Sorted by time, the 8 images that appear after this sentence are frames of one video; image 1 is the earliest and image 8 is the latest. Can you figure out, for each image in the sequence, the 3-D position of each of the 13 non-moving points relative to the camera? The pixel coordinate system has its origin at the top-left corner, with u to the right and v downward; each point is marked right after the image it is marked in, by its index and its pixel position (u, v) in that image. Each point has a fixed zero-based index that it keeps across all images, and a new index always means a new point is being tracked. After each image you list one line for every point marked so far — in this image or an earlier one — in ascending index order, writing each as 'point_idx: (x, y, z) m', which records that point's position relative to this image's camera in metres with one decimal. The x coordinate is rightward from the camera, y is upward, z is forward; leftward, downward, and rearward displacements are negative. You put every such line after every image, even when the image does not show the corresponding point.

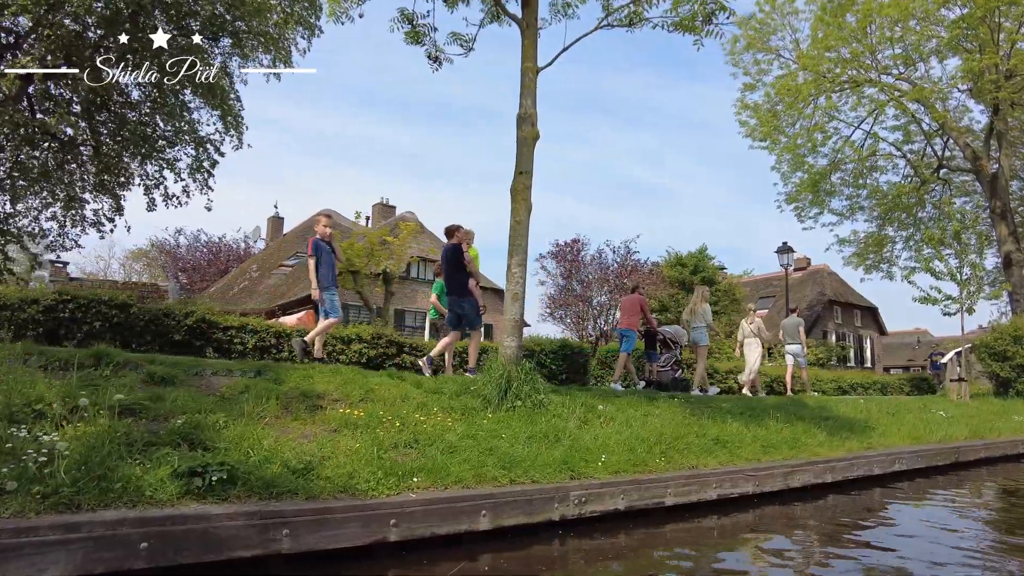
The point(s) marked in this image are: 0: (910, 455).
0: (+4.3, -1.8, +7.2) m
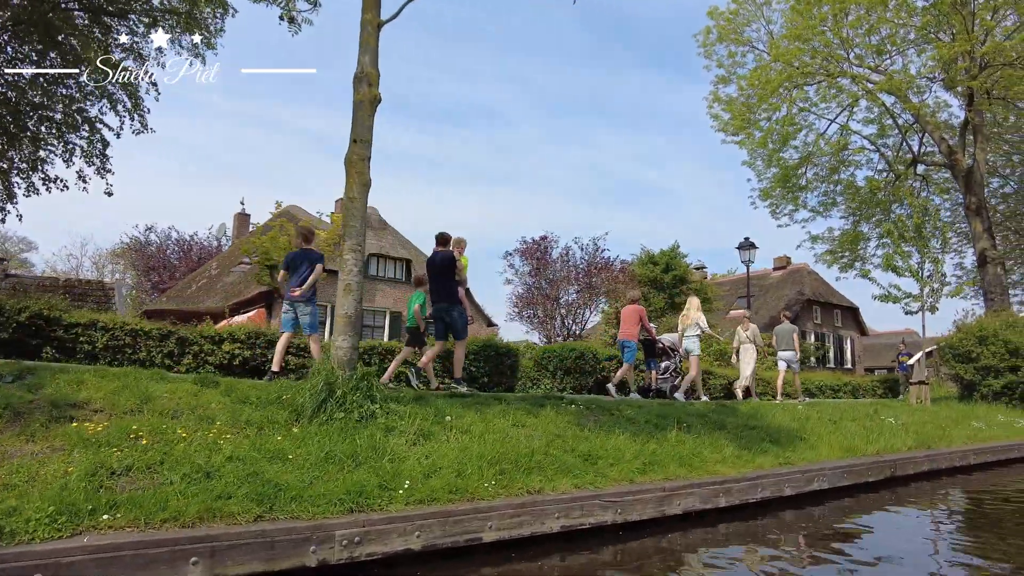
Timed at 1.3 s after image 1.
0: (+3.0, -1.7, +6.3) m
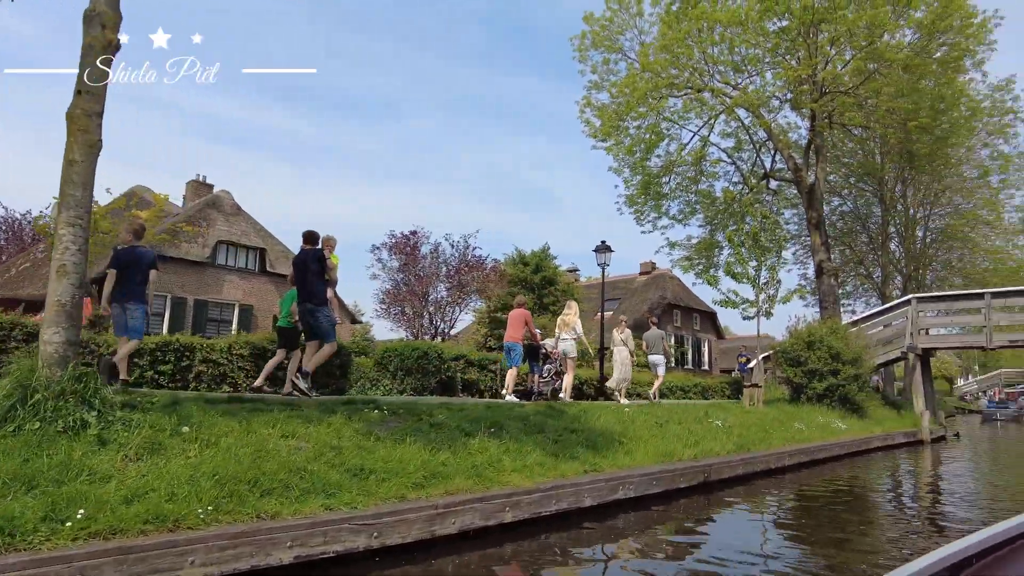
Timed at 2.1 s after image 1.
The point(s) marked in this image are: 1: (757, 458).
0: (+1.2, -1.7, +6.2) m
1: (+3.1, -2.1, +8.4) m
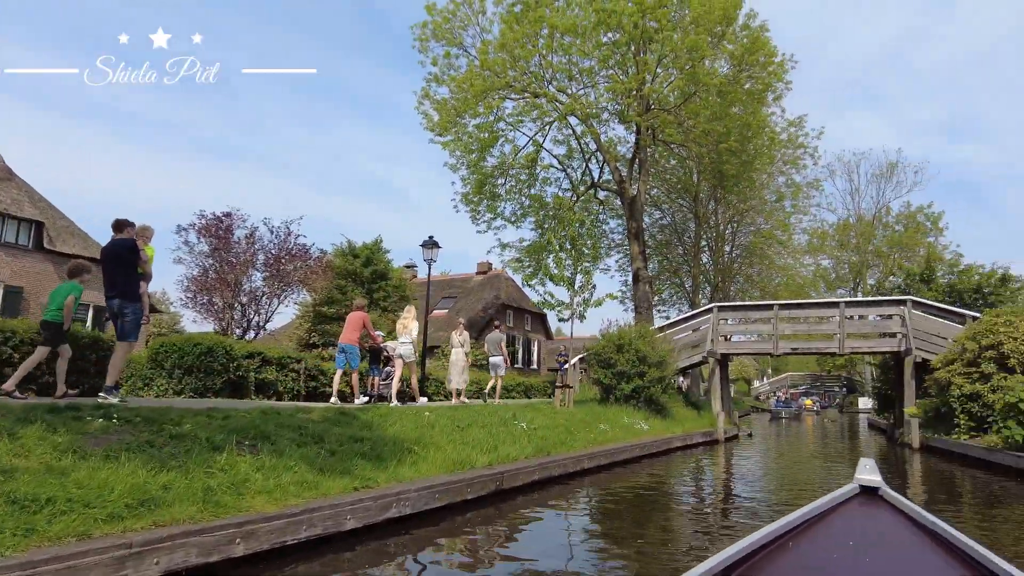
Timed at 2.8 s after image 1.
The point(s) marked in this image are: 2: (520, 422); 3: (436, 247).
0: (-0.8, -1.7, +5.6) m
1: (+0.5, -2.2, +8.3) m
2: (+0.1, -2.0, +9.8) m
3: (-2.0, +1.1, +17.3) m
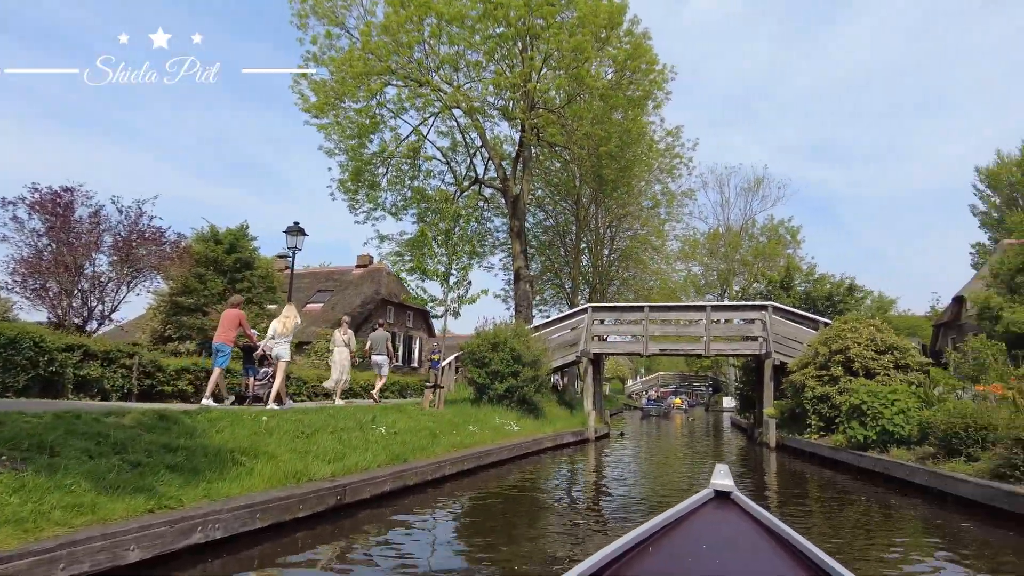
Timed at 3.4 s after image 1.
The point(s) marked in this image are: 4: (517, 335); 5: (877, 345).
0: (-2.0, -1.6, +4.8) m
1: (-1.1, -2.1, +7.7) m
2: (-1.8, -1.9, +9.1) m
3: (-5.0, +1.3, +16.1) m
4: (+0.1, -1.1, +16.2) m
5: (+8.8, -1.4, +16.3) m
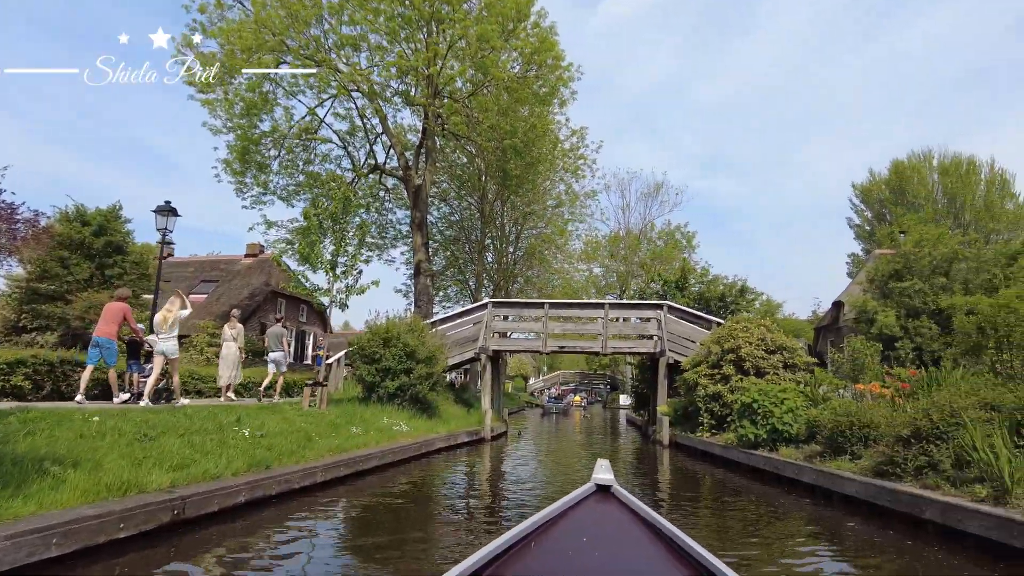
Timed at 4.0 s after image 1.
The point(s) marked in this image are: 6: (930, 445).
0: (-2.8, -1.4, +3.8) m
1: (-2.4, -1.9, +6.8) m
2: (-3.2, -1.7, +8.1) m
3: (-7.3, +1.6, +14.6) m
4: (-2.3, -1.0, +15.4) m
5: (+6.3, -1.4, +16.7) m
6: (+5.0, -1.9, +8.1) m
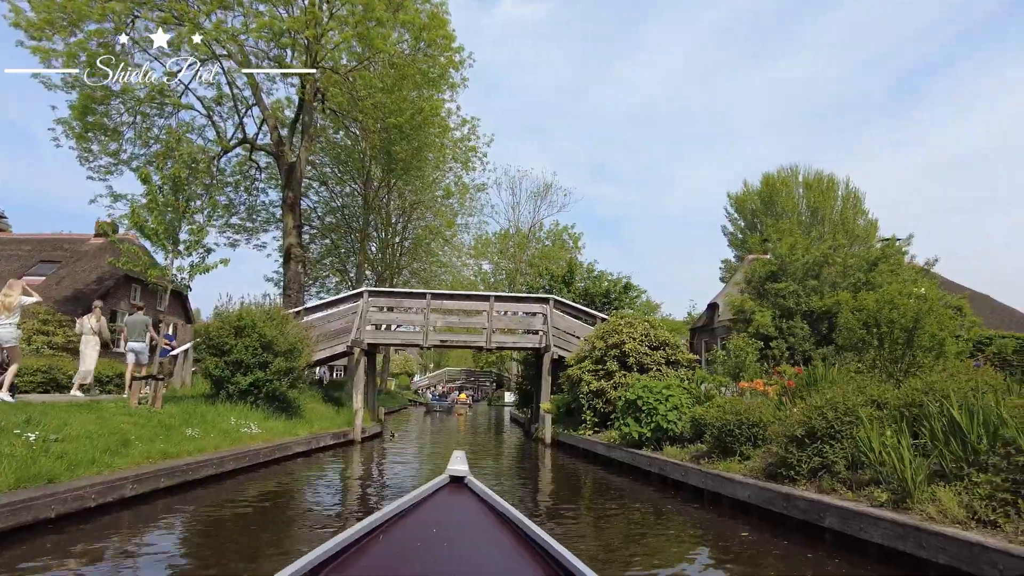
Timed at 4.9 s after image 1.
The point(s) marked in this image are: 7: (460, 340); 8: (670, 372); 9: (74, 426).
0: (-3.5, -1.1, +2.1) m
1: (-3.6, -1.6, +5.1) m
2: (-4.6, -1.3, +6.3) m
3: (-9.6, +2.1, +12.0) m
4: (-4.9, -0.6, +13.6) m
5: (+3.4, -1.3, +16.3) m
6: (+3.5, -1.8, +7.6) m
7: (-1.5, -1.5, +19.2) m
8: (+3.7, -2.0, +15.8) m
9: (-4.7, -1.6, +7.5) m
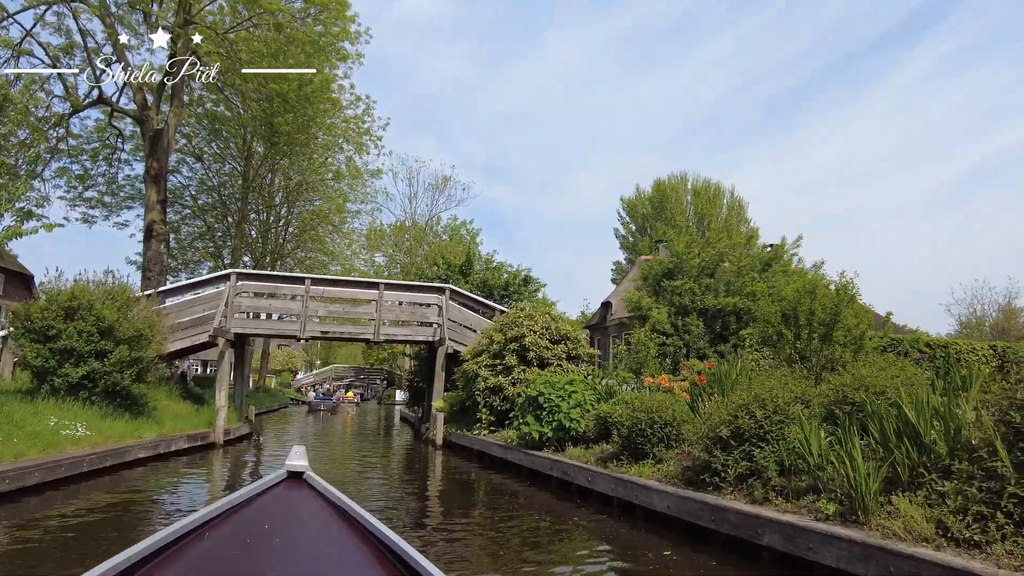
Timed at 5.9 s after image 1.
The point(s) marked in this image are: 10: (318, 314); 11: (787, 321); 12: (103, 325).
0: (-3.6, -0.8, +0.2) m
1: (-4.2, -1.2, +3.1) m
2: (-5.4, -0.9, +4.1) m
3: (-11.2, +2.7, +9.0) m
4: (-6.8, -0.2, +11.4) m
5: (+0.9, -1.1, +15.3) m
6: (+2.4, -1.6, +6.7) m
7: (-4.3, -1.1, +17.4) m
8: (+1.3, -1.8, +14.8) m
9: (-5.7, -1.1, +5.4) m
10: (-4.9, -0.6, +17.2) m
11: (+4.1, -0.5, +10.0) m
12: (-6.7, -0.6, +11.0) m
